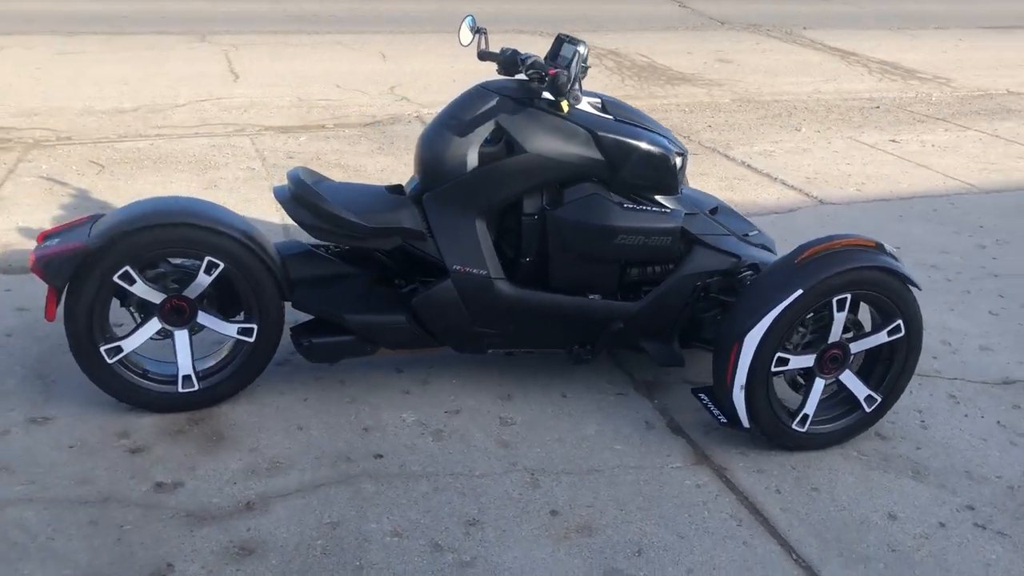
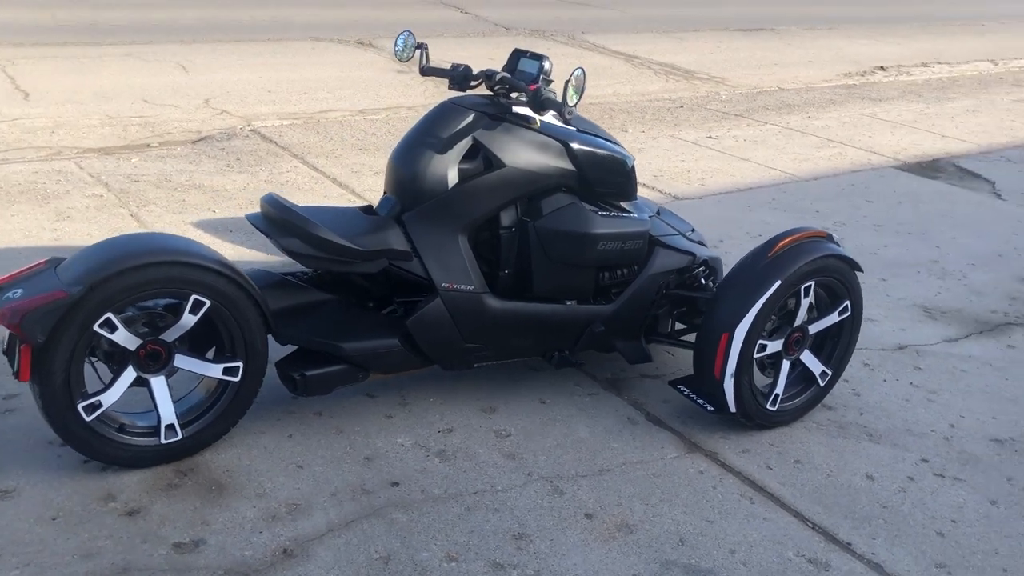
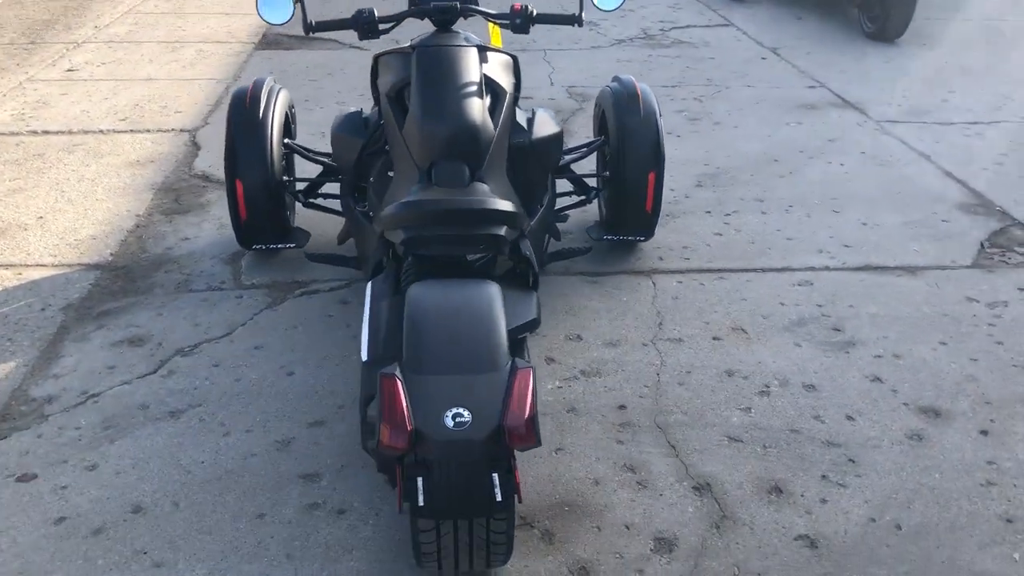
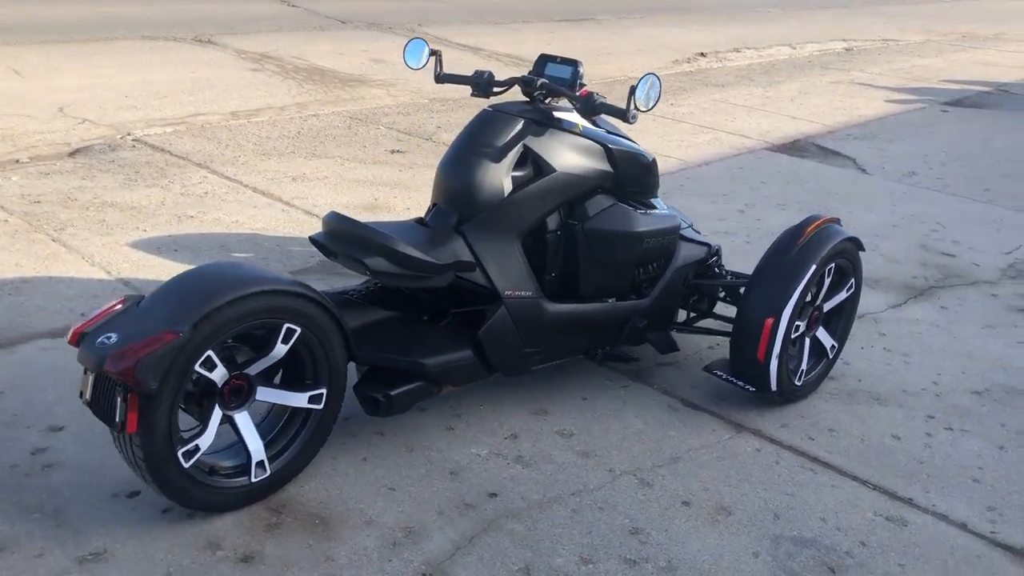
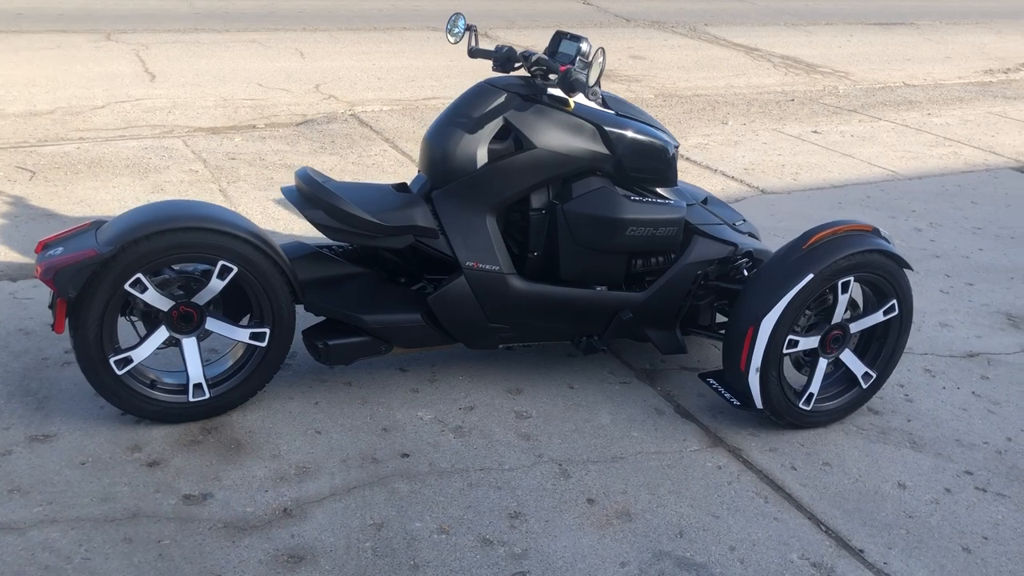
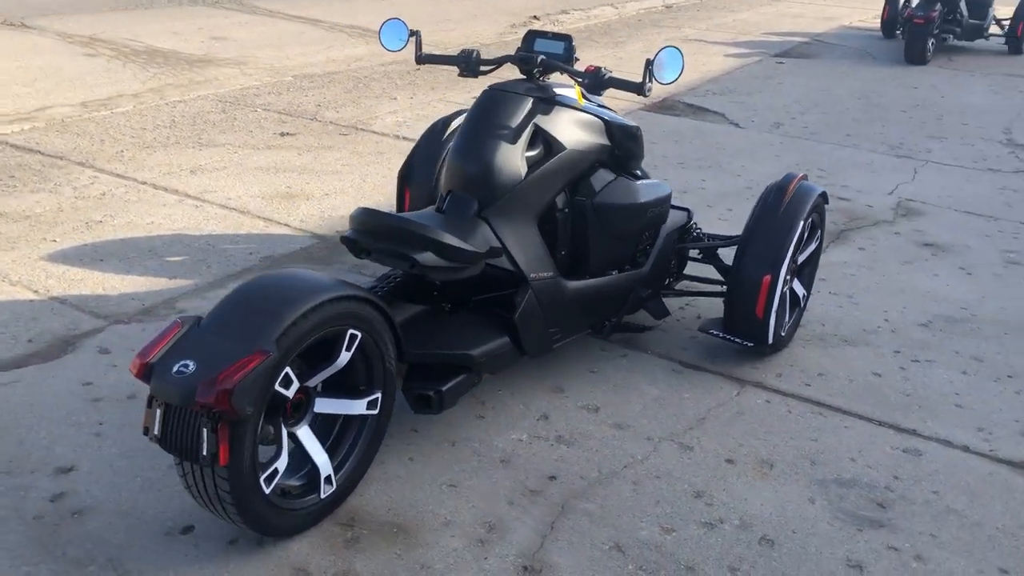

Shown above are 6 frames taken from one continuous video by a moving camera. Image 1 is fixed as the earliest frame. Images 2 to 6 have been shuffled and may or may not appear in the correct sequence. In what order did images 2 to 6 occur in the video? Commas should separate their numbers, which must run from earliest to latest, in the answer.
5, 2, 4, 6, 3
